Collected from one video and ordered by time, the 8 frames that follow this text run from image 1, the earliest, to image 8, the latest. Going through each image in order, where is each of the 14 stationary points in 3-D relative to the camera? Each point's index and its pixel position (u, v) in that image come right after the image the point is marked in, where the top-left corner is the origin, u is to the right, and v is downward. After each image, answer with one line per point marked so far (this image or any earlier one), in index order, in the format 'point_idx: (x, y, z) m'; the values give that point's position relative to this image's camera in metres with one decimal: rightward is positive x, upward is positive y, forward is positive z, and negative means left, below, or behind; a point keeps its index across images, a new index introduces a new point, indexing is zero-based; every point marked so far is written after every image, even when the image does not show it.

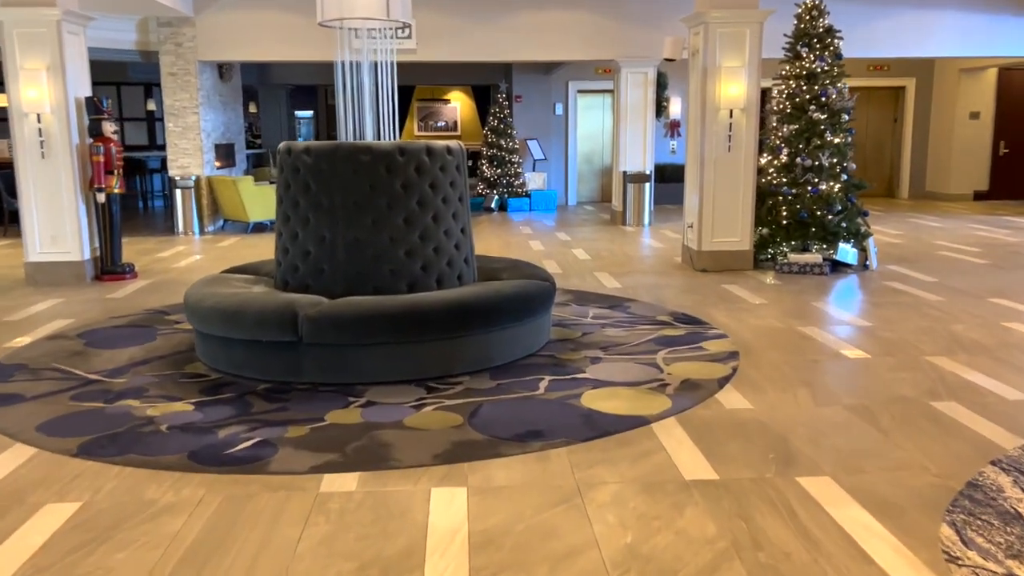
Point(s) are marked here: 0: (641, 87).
0: (+1.8, +2.8, +11.6) m
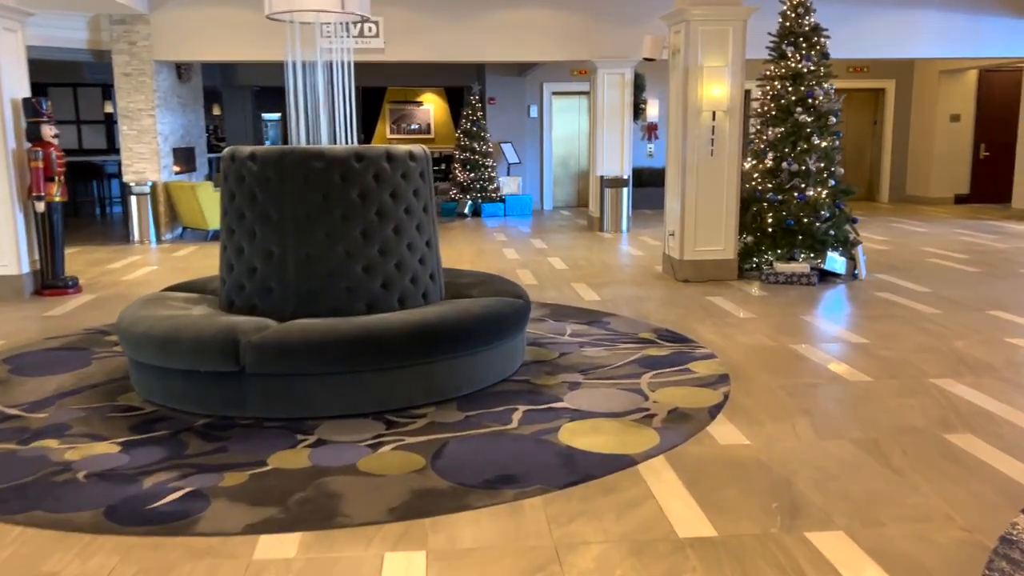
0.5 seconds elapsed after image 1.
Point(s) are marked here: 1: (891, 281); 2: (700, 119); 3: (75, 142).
0: (+1.4, +2.7, +11.2) m
1: (+3.4, +0.1, +7.3) m
2: (+1.7, +1.5, +7.2) m
3: (-8.1, +2.7, +15.2) m
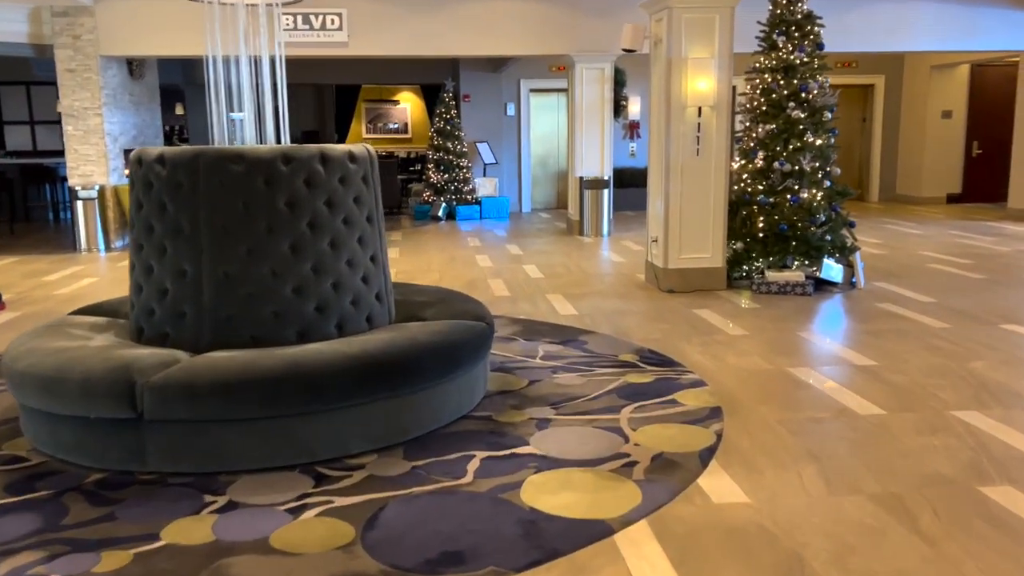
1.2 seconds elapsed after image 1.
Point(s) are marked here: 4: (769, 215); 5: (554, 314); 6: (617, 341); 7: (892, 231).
0: (+1.1, +2.6, +10.6) m
1: (+3.1, 0.0, +6.7) m
2: (+1.4, +1.4, +6.6) m
3: (-8.5, +2.6, +14.4) m
4: (+2.1, +0.6, +6.8) m
5: (+0.3, -0.2, +6.1) m
6: (+0.7, -0.3, +5.2) m
7: (+4.9, +0.7, +10.5) m
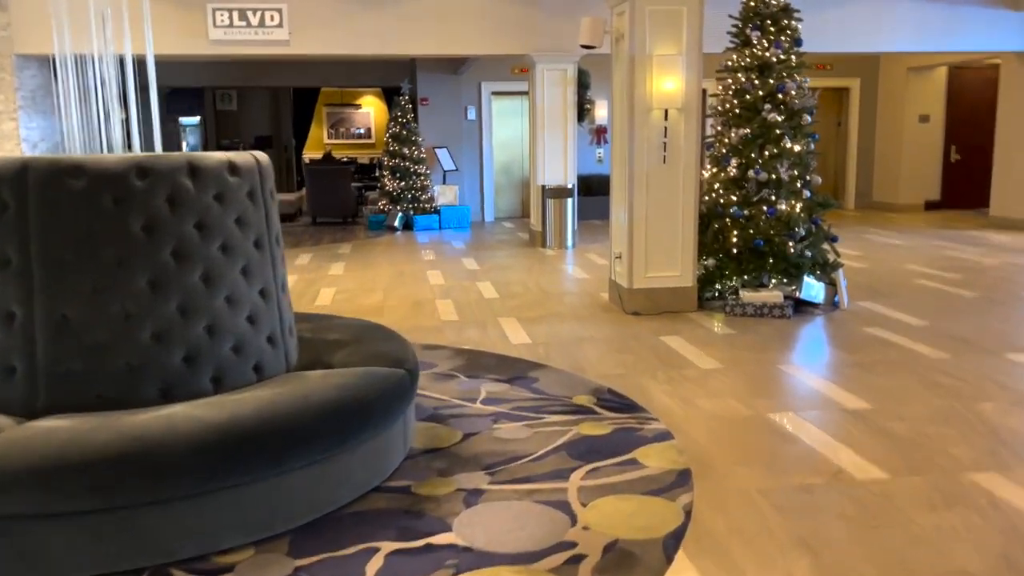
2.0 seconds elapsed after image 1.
0: (+0.6, +2.4, +10.0) m
1: (+2.7, -0.2, +6.1) m
2: (+1.0, +1.2, +6.0) m
3: (-9.2, +2.3, +13.5) m
4: (+1.7, +0.4, +6.1) m
5: (-0.1, -0.4, +5.4) m
6: (+0.3, -0.5, +4.5) m
7: (+4.4, +0.6, +9.9) m
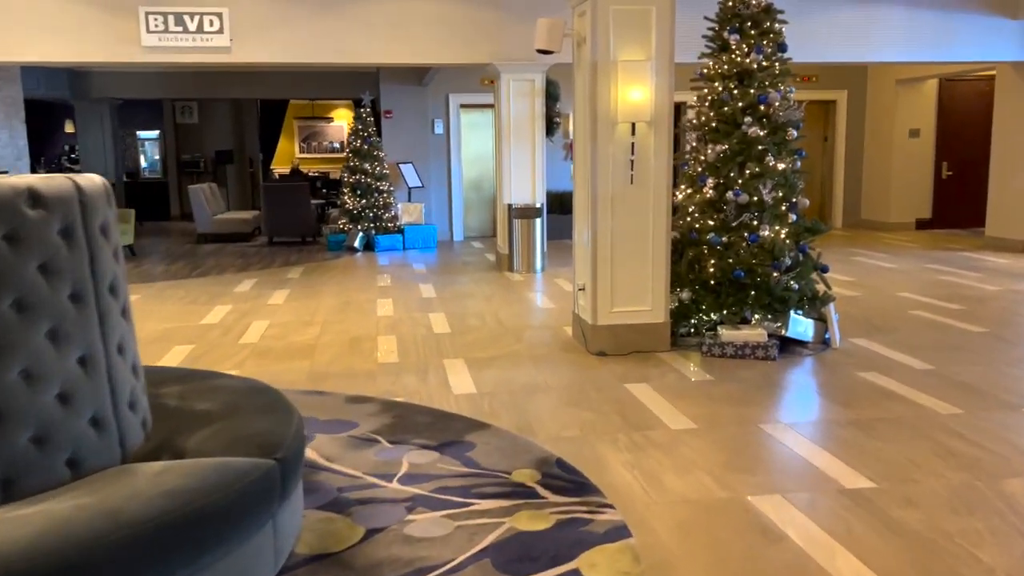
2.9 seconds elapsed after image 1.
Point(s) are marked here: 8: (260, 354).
0: (+0.2, +2.1, +9.3) m
1: (+2.4, -0.4, +5.4) m
2: (+0.7, +1.0, +5.3) m
3: (-9.6, +1.9, +12.6) m
4: (+1.4, +0.2, +5.4) m
5: (-0.4, -0.6, +4.6) m
6: (0.0, -0.7, +3.7) m
7: (+4.0, +0.3, +9.3) m
8: (-1.7, -0.4, +5.6) m
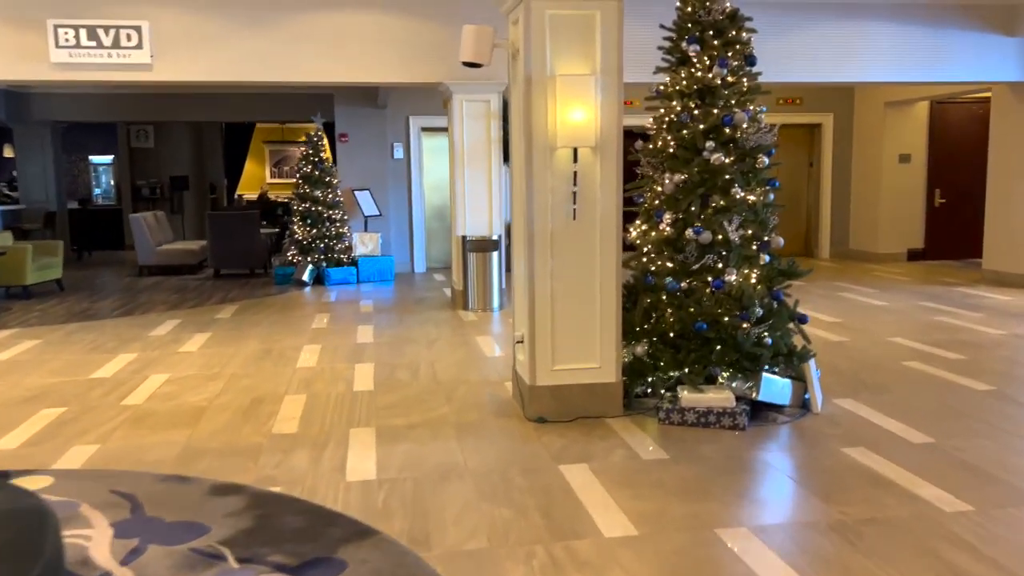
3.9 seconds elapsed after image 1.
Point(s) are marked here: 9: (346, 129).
0: (-0.3, +1.7, +8.5) m
1: (+1.9, -0.7, +4.5) m
2: (+0.2, +0.7, +4.4) m
3: (-10.1, +1.4, +11.7) m
4: (+0.9, -0.1, +4.6) m
5: (-0.8, -0.9, +3.8) m
6: (-0.4, -1.0, +2.9) m
7: (+3.5, -0.1, +8.5) m
8: (-2.1, -0.8, +4.7) m
9: (-2.3, +2.2, +11.4) m
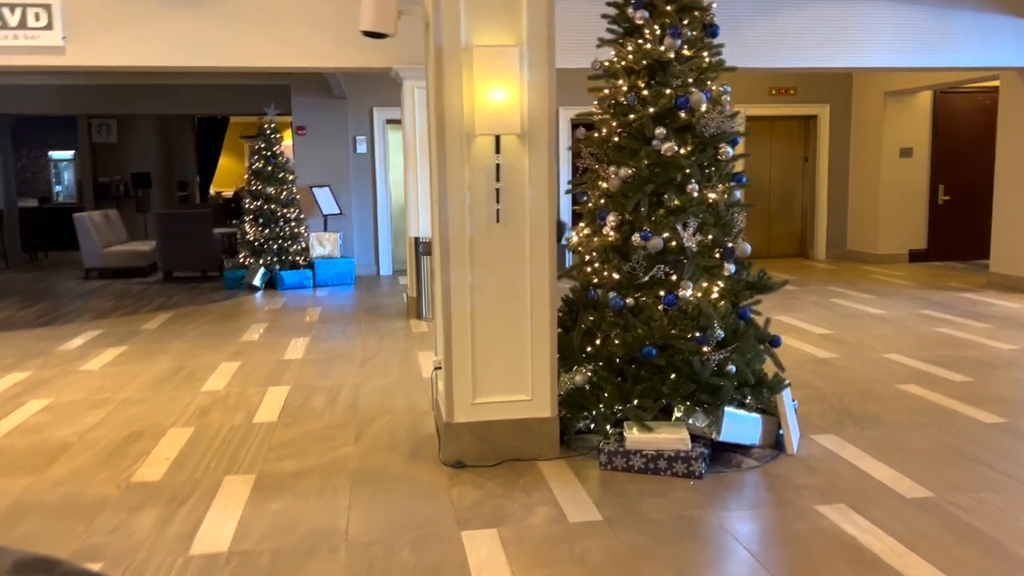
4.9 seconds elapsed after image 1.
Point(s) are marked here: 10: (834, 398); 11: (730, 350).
0: (-0.7, +1.7, +7.7) m
1: (+1.5, -0.8, +3.8) m
2: (-0.2, +0.6, +3.7) m
3: (-10.5, +1.3, +11.0) m
4: (+0.5, -0.2, +3.8) m
5: (-1.2, -1.0, +3.0) m
6: (-0.8, -1.1, +2.1) m
7: (+3.1, -0.2, +7.7) m
8: (-2.5, -0.8, +3.9) m
9: (-2.7, +2.1, +10.6) m
10: (+1.9, -0.6, +4.8) m
11: (+1.0, -0.3, +3.8) m
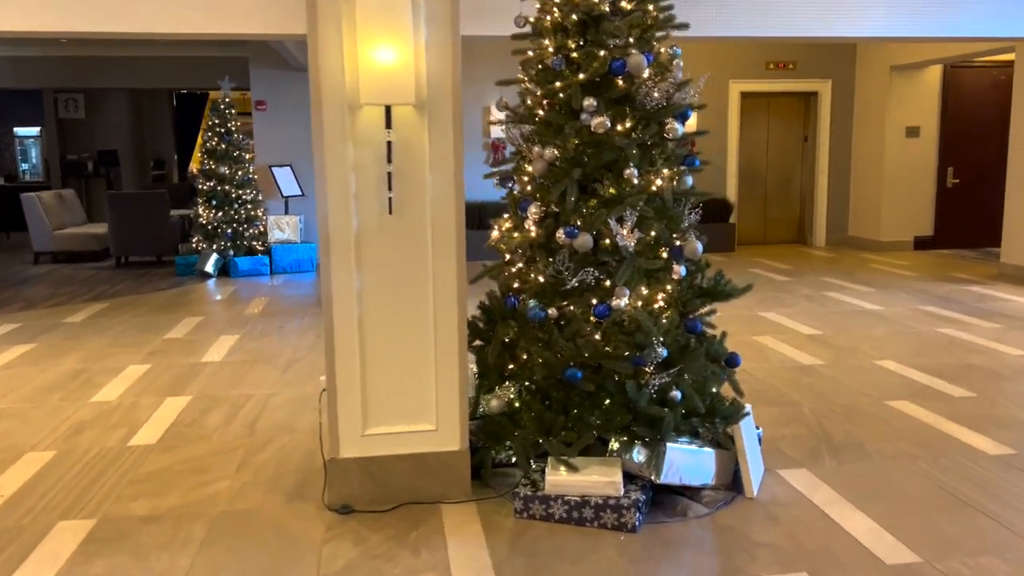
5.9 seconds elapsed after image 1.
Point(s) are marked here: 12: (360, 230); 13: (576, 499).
0: (-1.0, +1.7, +7.0) m
1: (+1.2, -0.8, +3.1) m
2: (-0.6, +0.6, +3.0) m
3: (-10.8, +1.5, +10.4) m
4: (+0.2, -0.2, +3.1) m
5: (-1.6, -1.0, +2.4) m
6: (-1.2, -1.1, +1.5) m
7: (+2.8, -0.1, +7.0) m
8: (-2.9, -0.8, +3.3) m
9: (-3.0, +2.3, +9.9) m
10: (+1.5, -0.6, +4.1) m
11: (+0.6, -0.3, +3.1) m
12: (-0.6, +0.2, +3.0) m
13: (+0.2, -0.8, +3.0) m
